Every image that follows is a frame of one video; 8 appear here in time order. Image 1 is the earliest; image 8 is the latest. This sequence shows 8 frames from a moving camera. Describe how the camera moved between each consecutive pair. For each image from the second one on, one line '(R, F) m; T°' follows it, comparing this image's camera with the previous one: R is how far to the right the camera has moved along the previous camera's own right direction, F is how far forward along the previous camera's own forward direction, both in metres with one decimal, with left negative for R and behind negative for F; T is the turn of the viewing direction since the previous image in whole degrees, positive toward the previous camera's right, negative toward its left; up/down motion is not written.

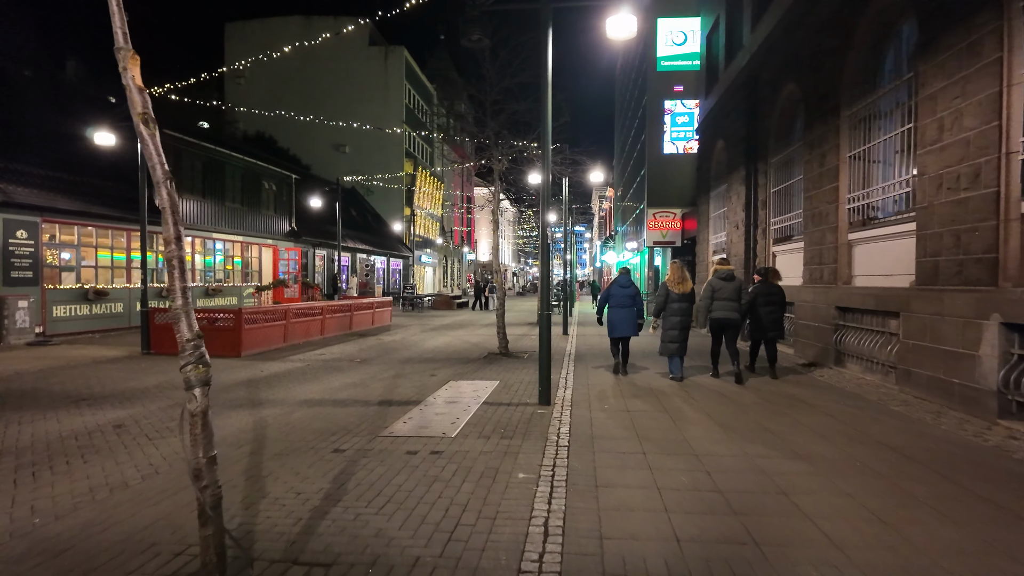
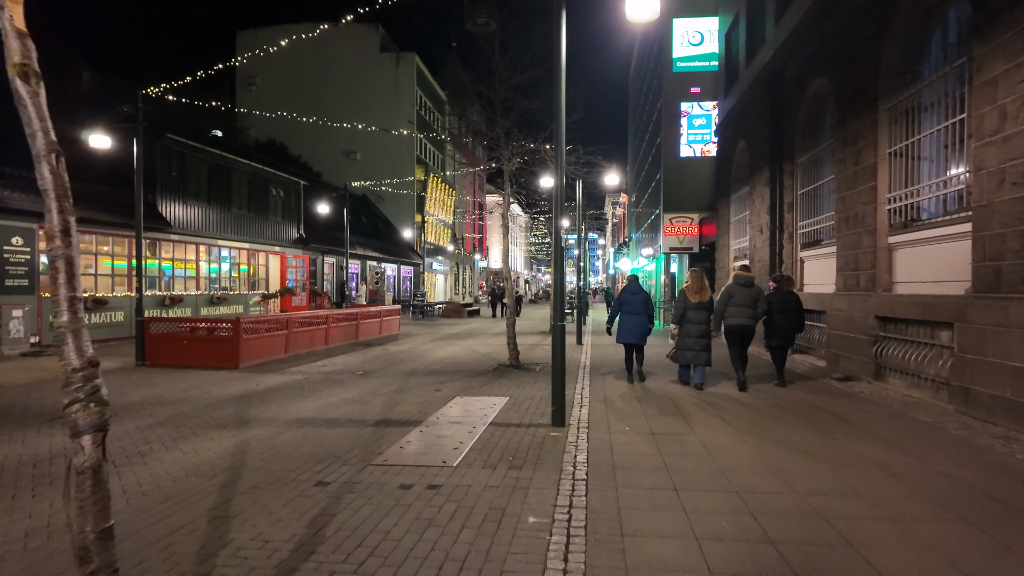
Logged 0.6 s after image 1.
(0.0, +0.7) m; -1°
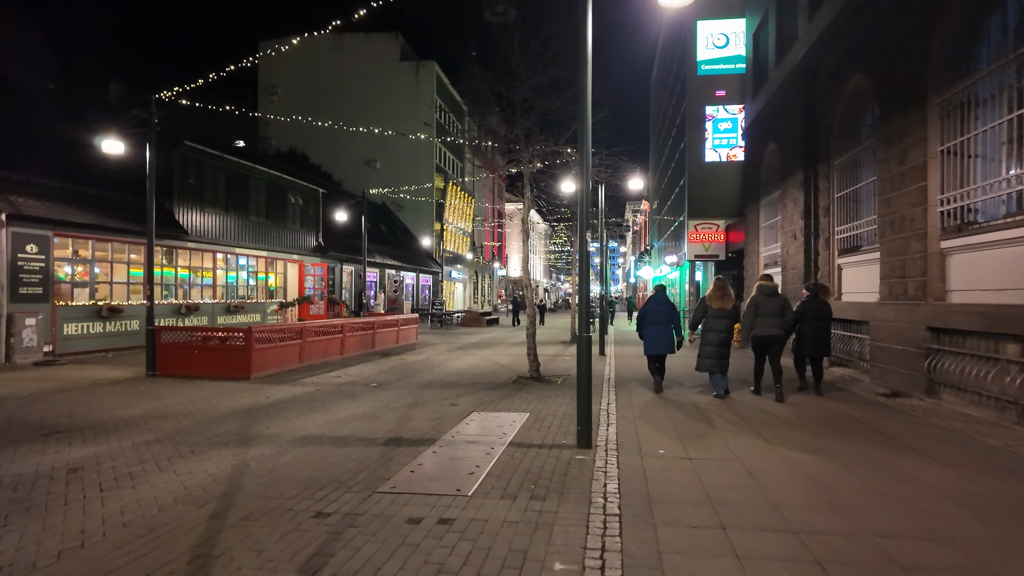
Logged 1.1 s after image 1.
(0.0, +0.5) m; -2°
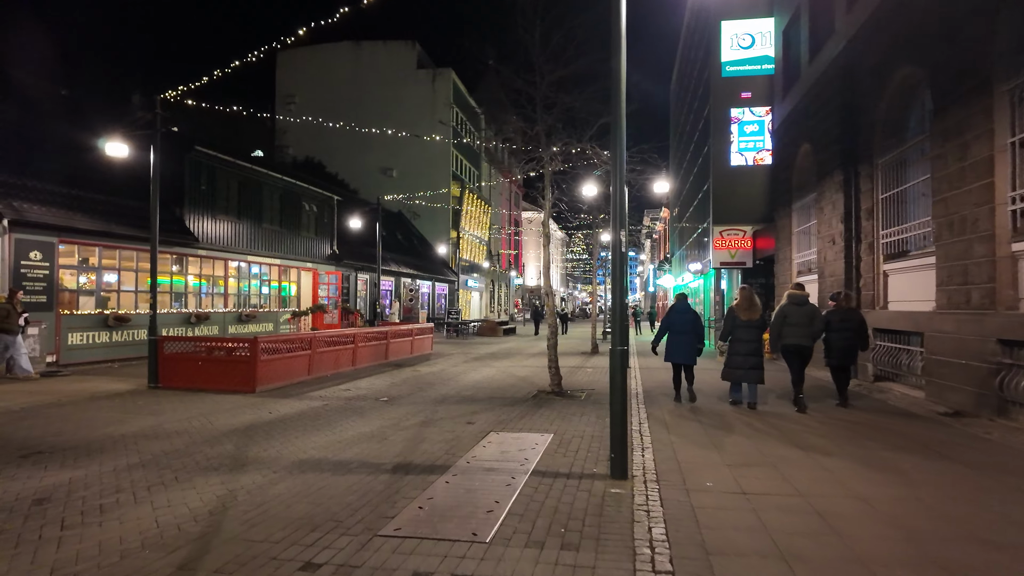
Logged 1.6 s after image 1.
(-0.1, +0.7) m; -2°
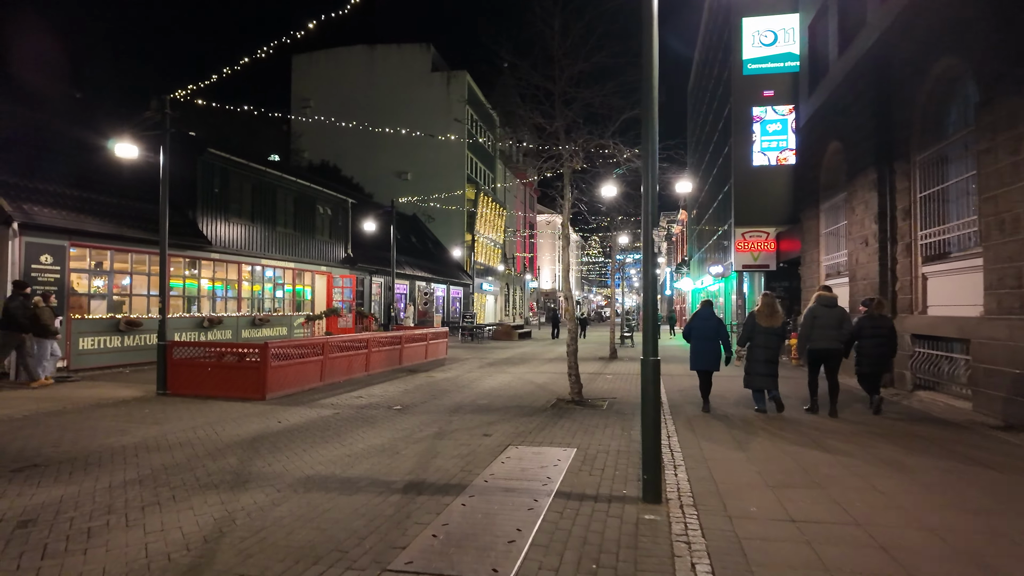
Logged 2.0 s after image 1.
(-0.1, +0.4) m; -1°
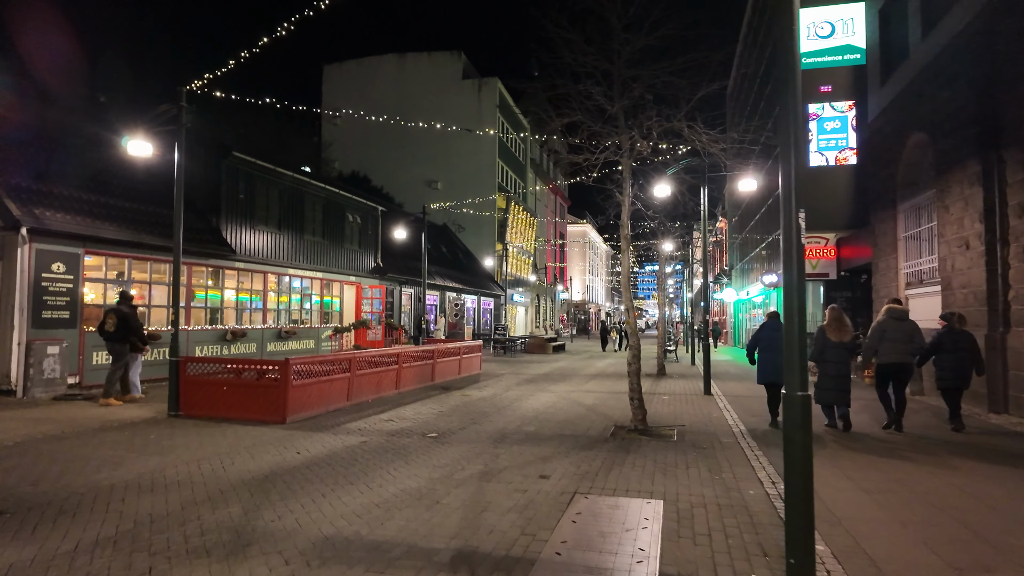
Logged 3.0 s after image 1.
(-0.4, +1.2) m; -3°
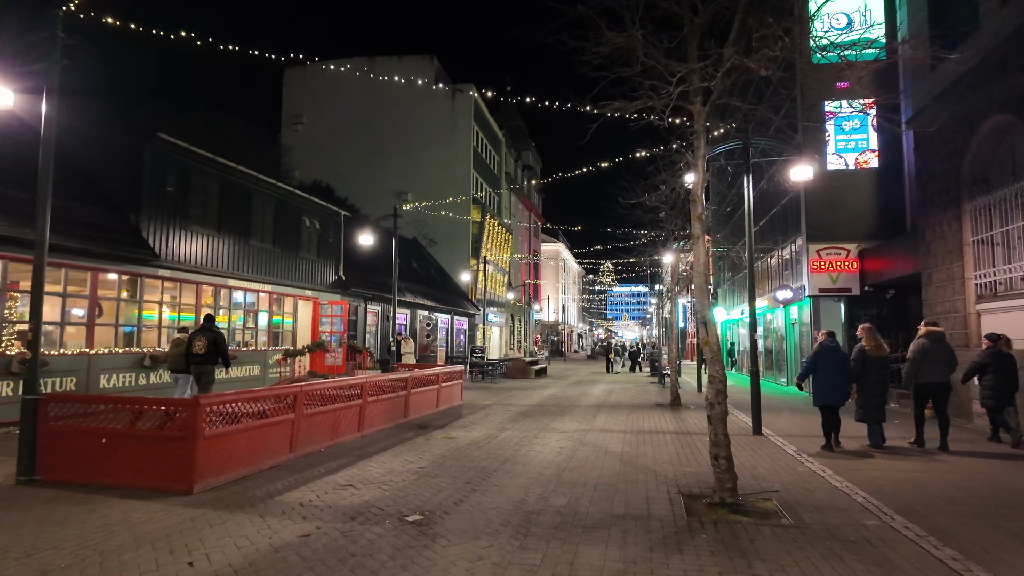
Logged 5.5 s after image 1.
(-0.5, +2.8) m; +3°
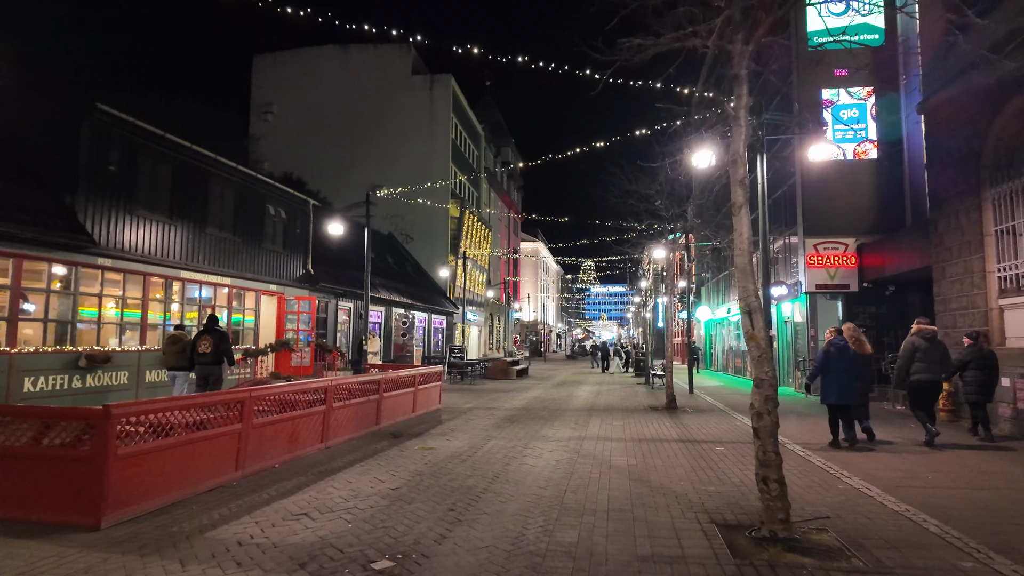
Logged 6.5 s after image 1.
(-0.2, +1.2) m; +2°
